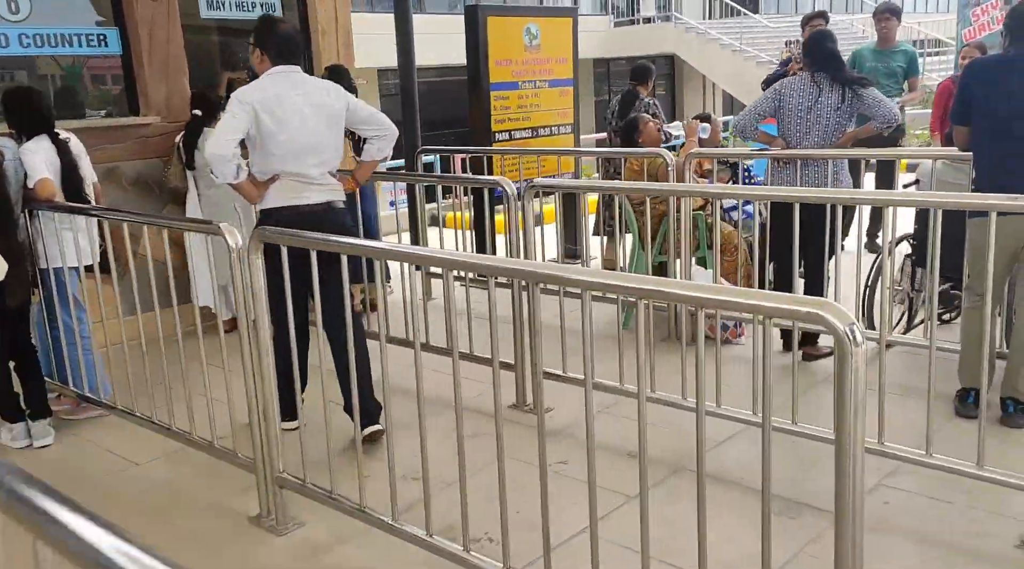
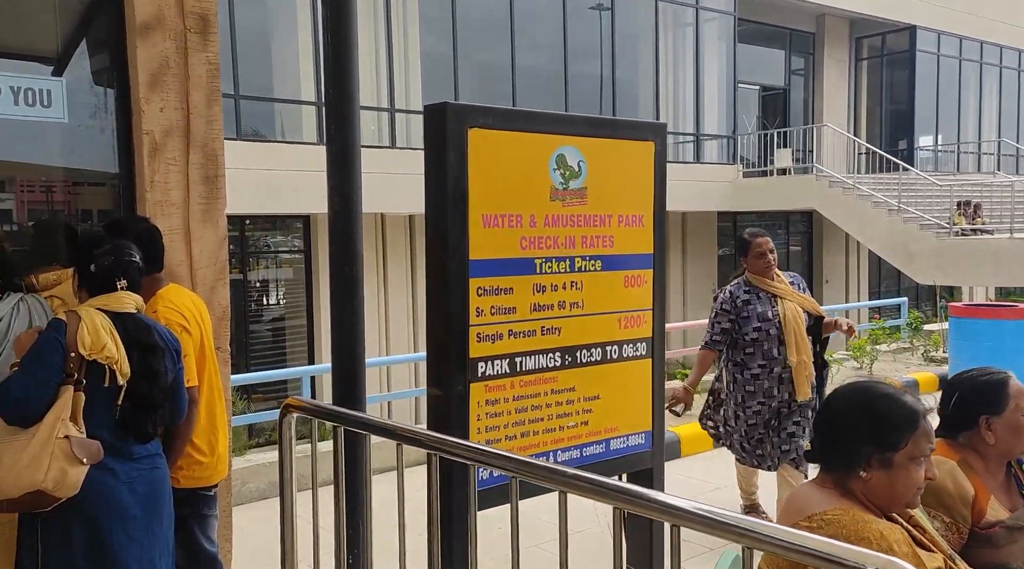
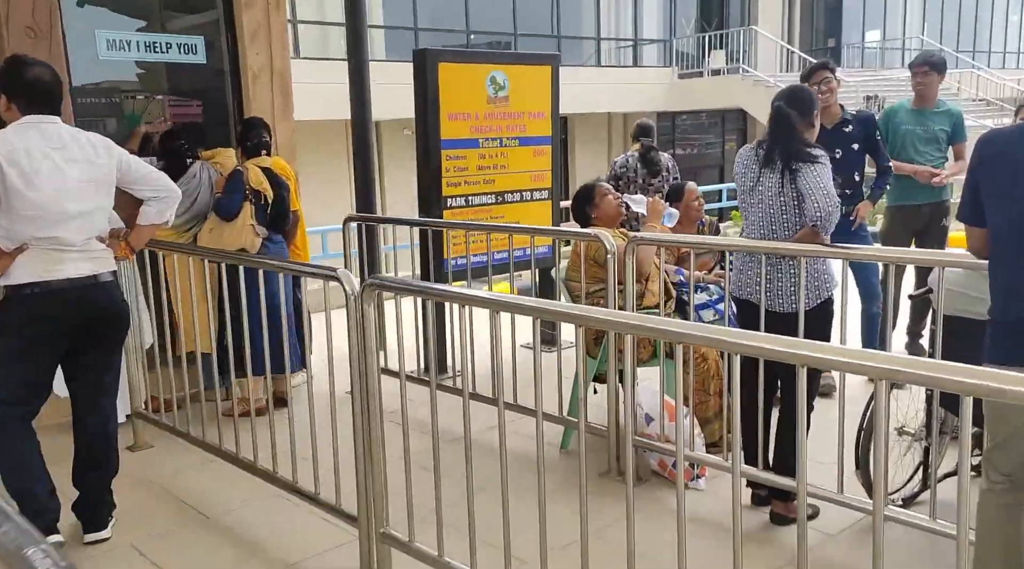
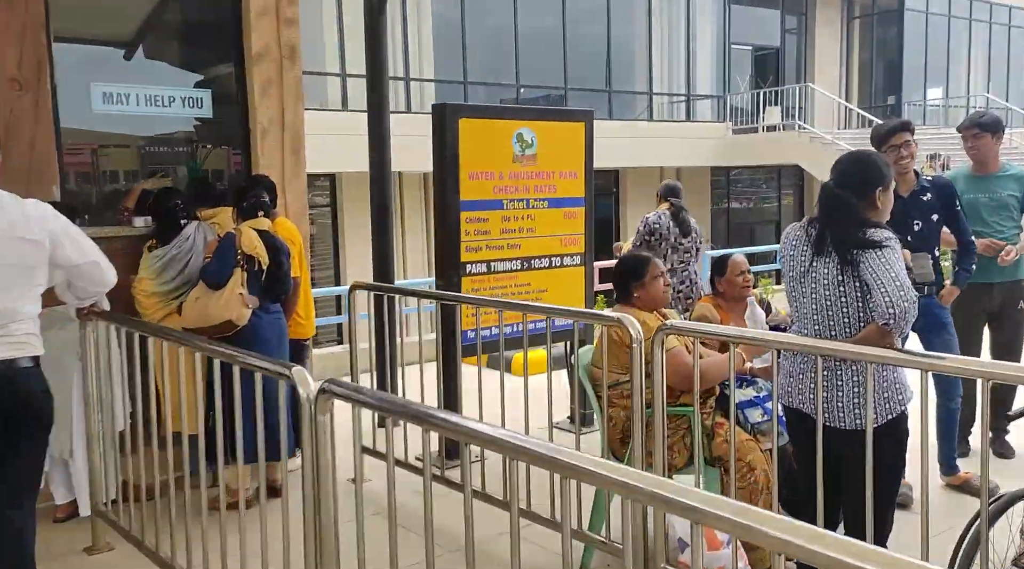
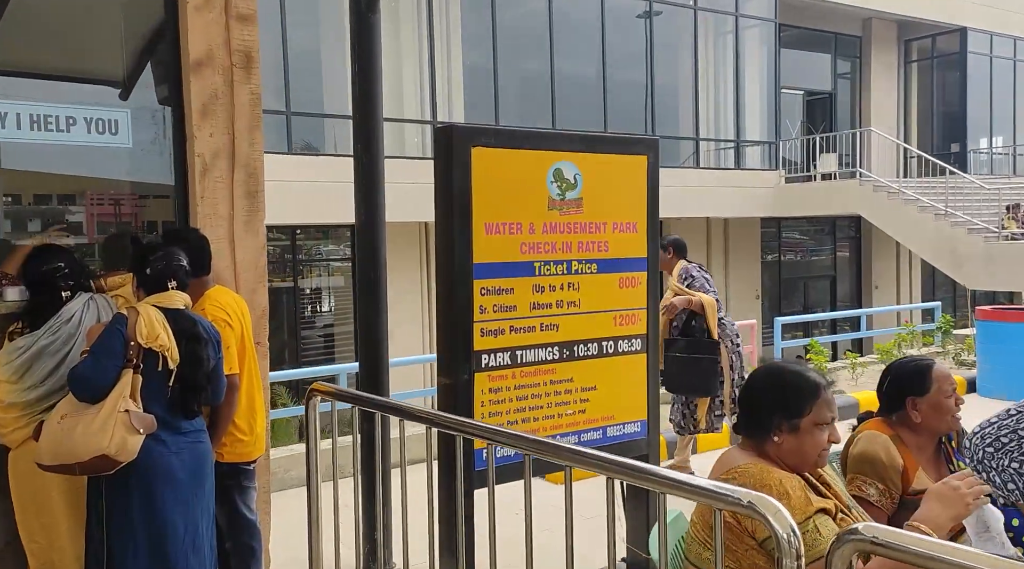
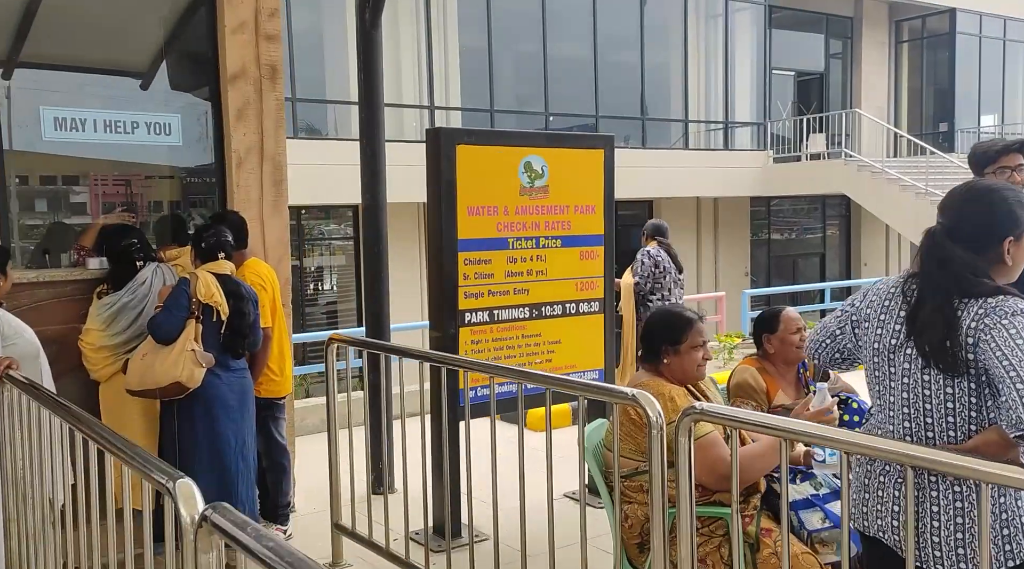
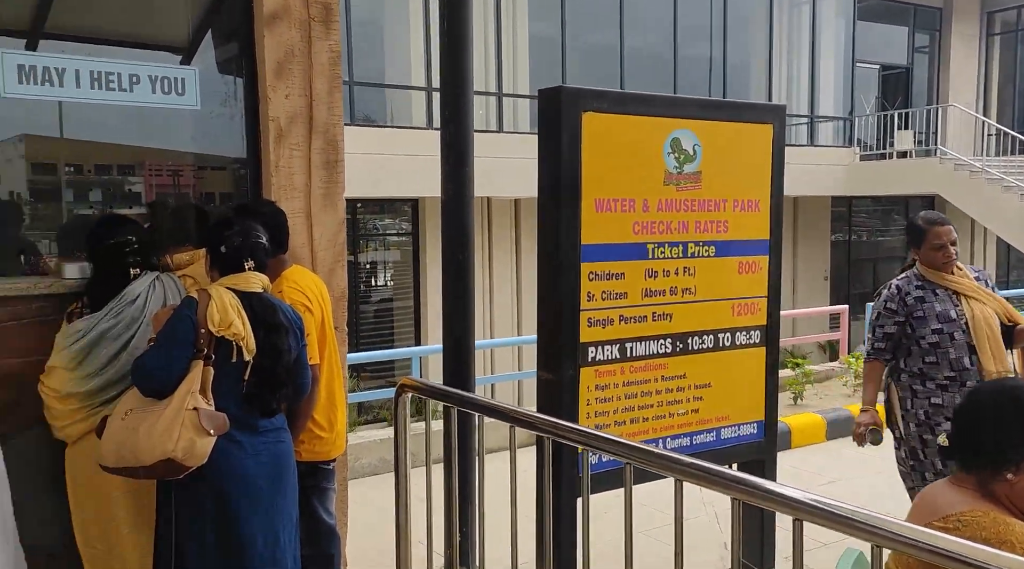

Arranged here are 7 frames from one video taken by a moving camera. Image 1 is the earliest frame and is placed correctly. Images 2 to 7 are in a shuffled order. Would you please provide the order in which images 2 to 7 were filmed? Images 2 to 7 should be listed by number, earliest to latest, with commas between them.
3, 4, 6, 5, 2, 7
